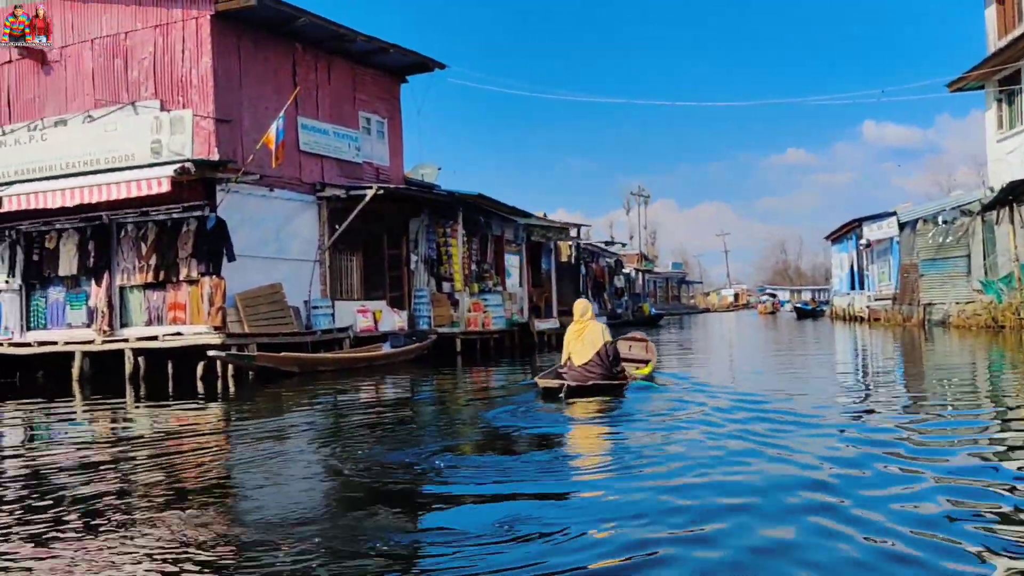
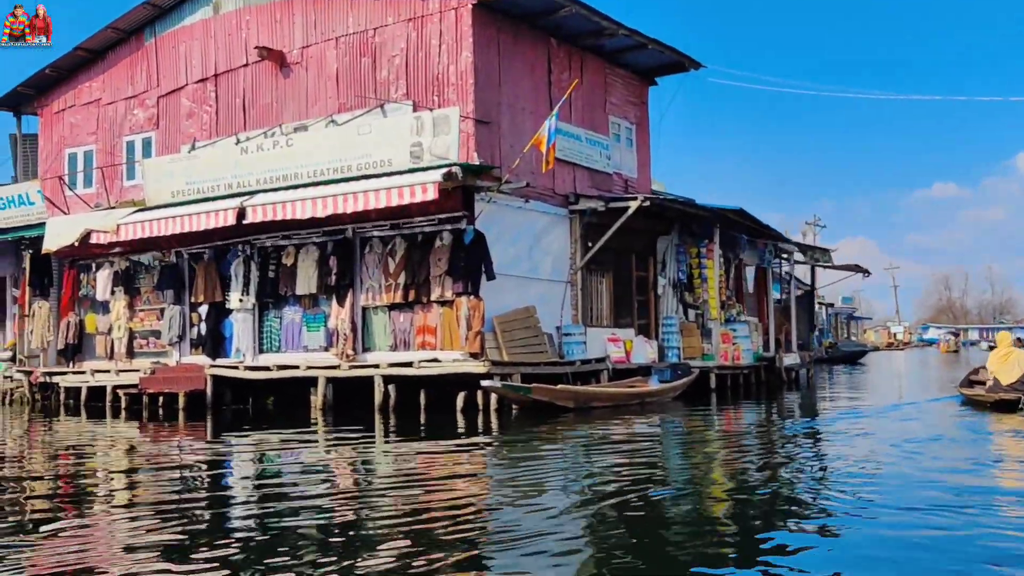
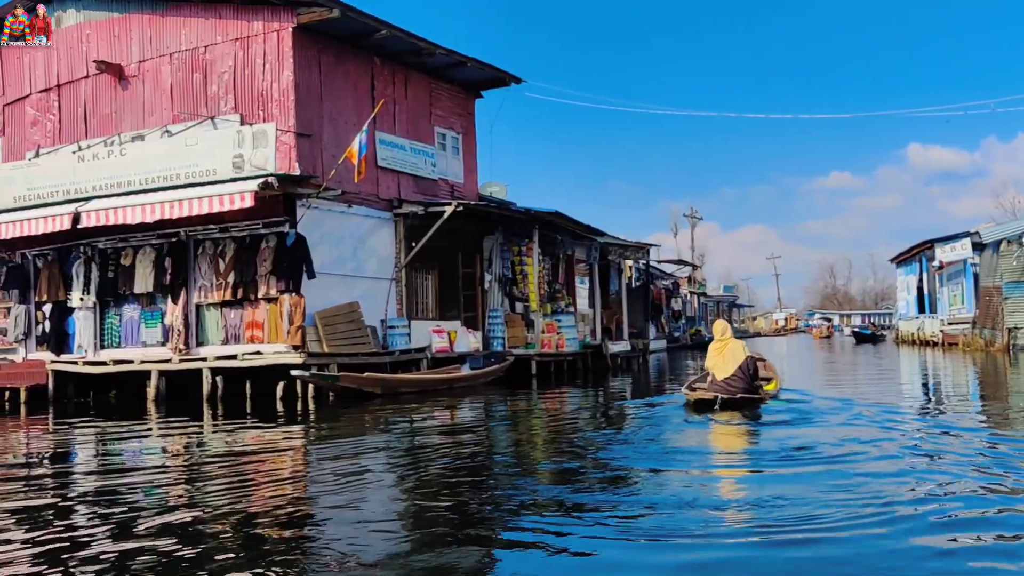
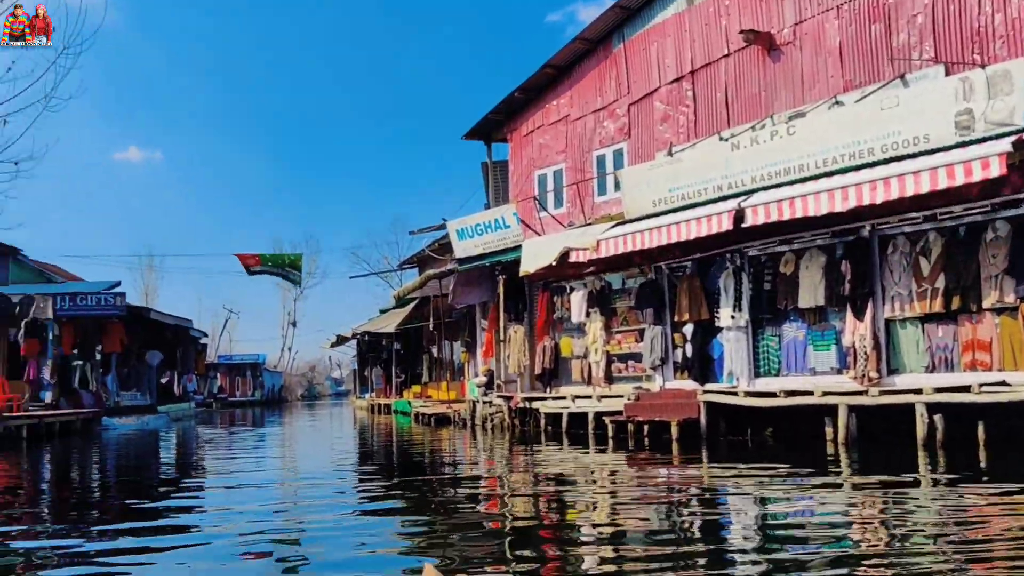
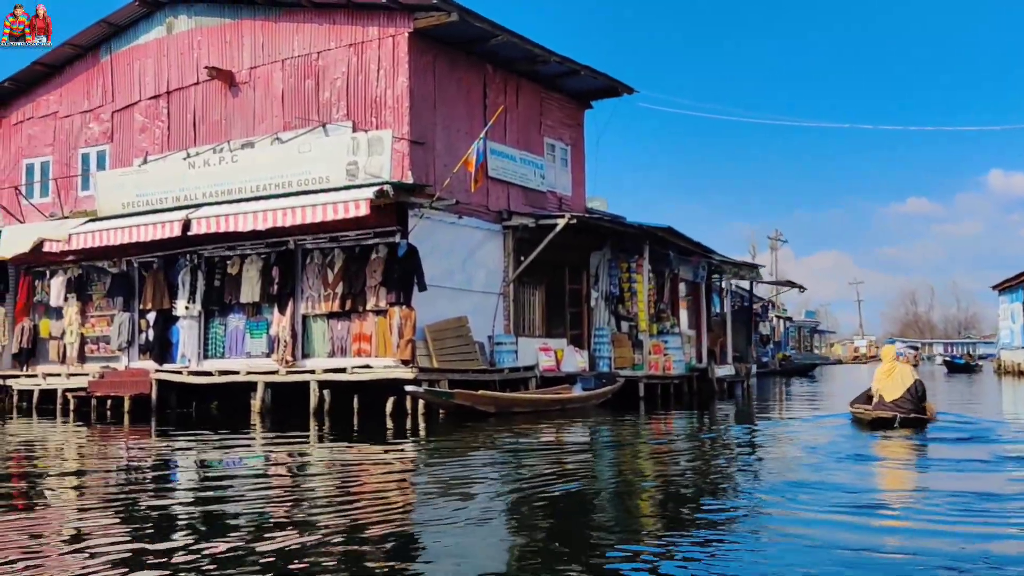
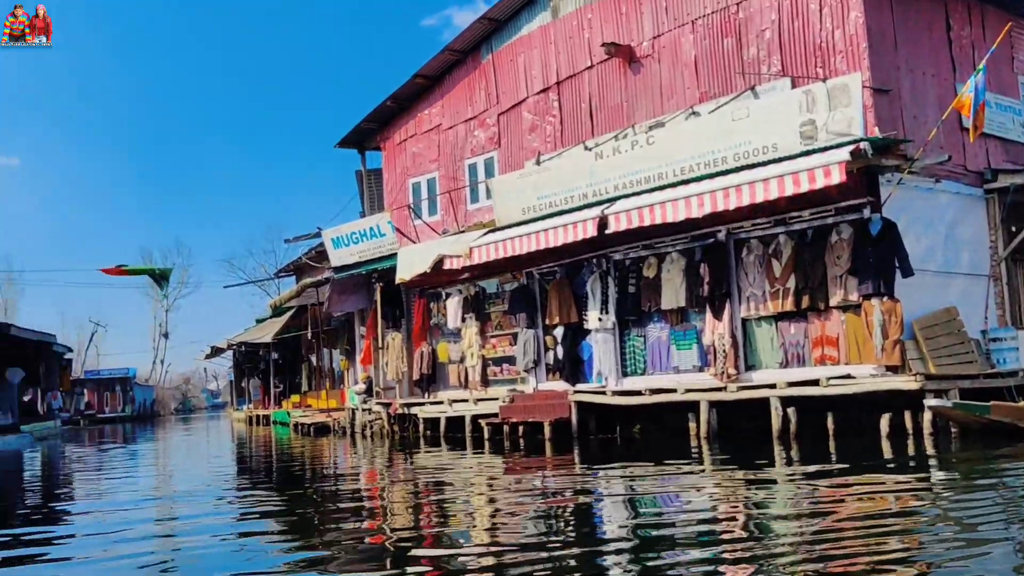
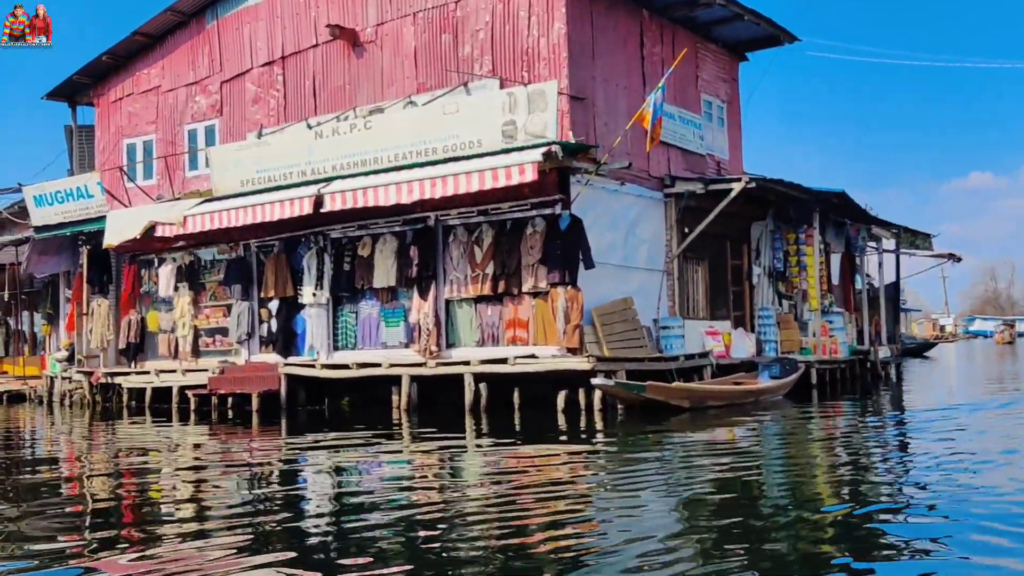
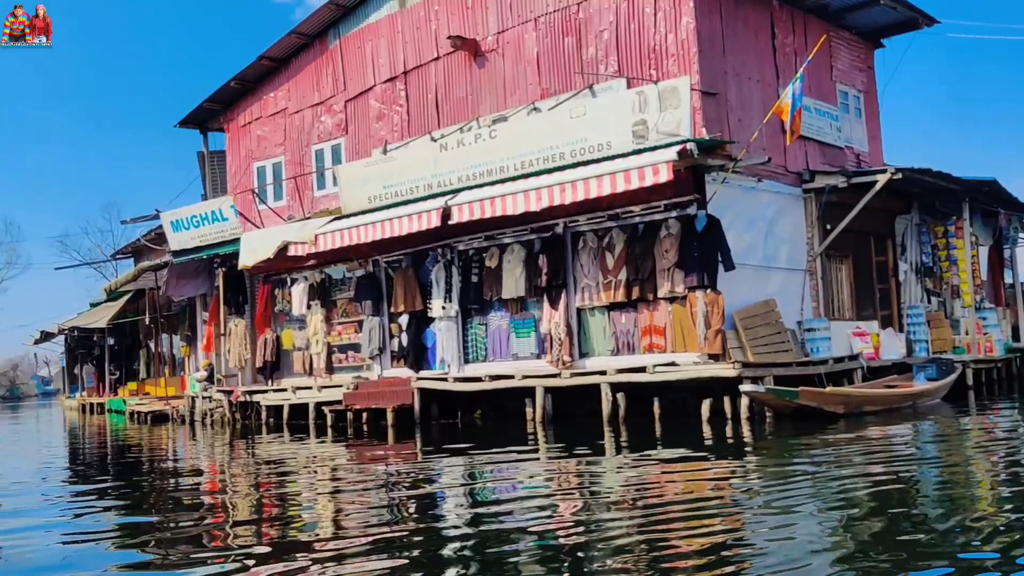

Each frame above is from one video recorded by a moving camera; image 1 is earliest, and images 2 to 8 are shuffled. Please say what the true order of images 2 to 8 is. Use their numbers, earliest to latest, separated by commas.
3, 5, 2, 7, 8, 6, 4
